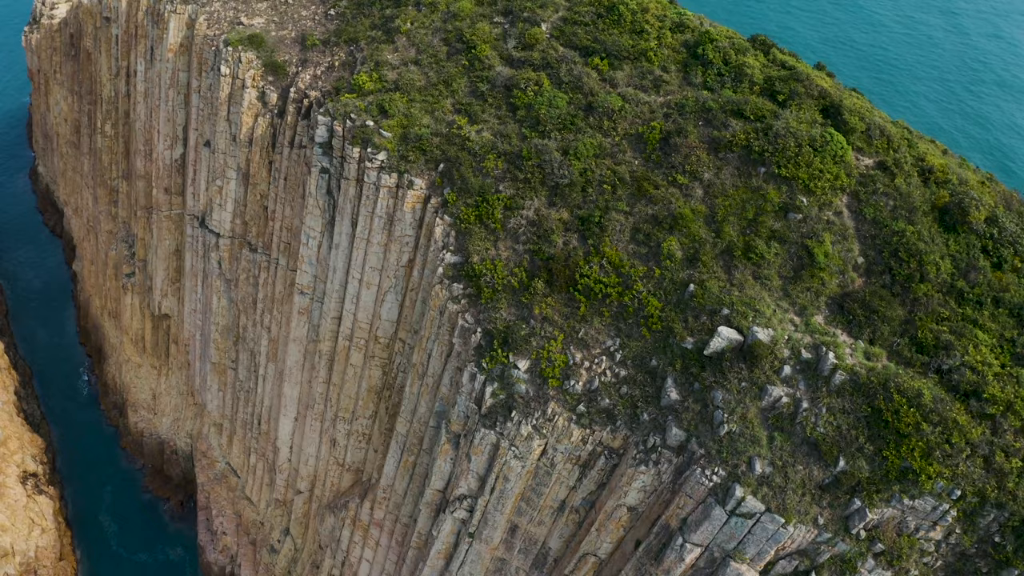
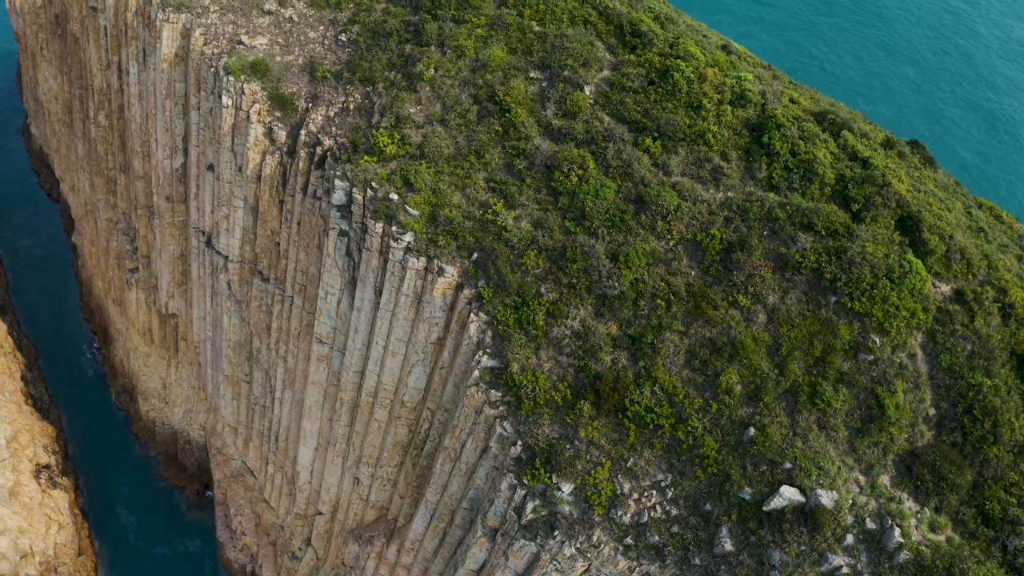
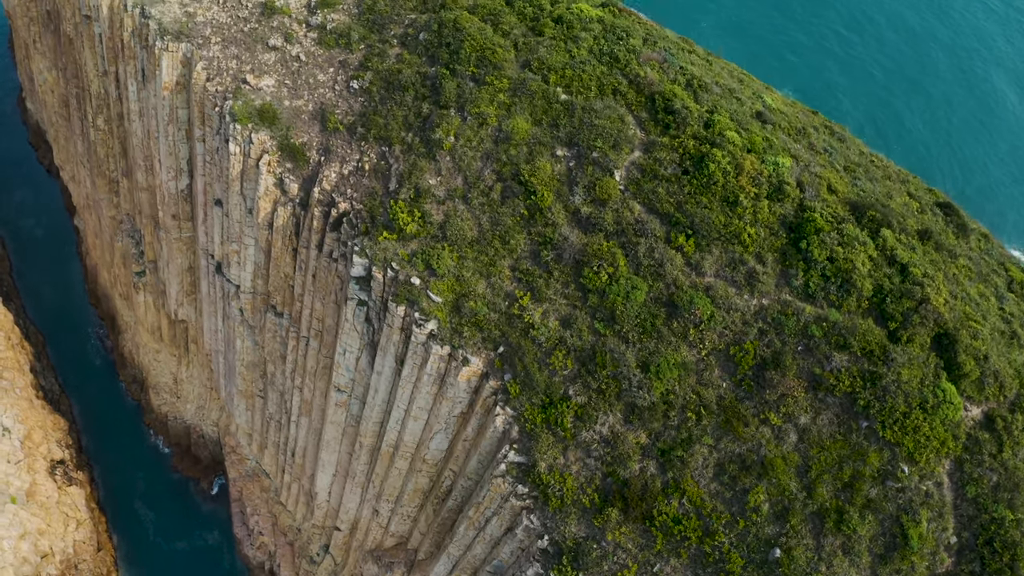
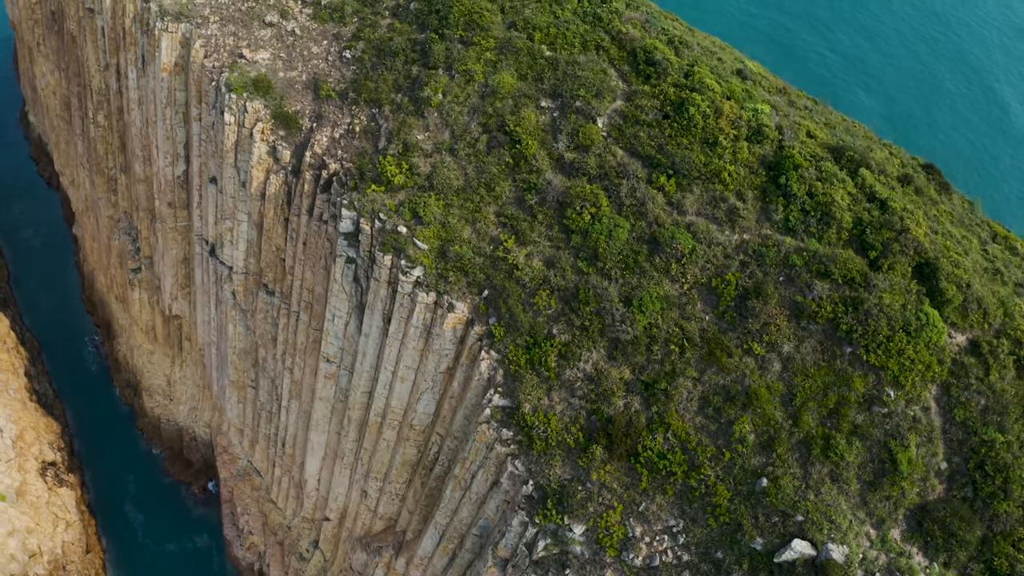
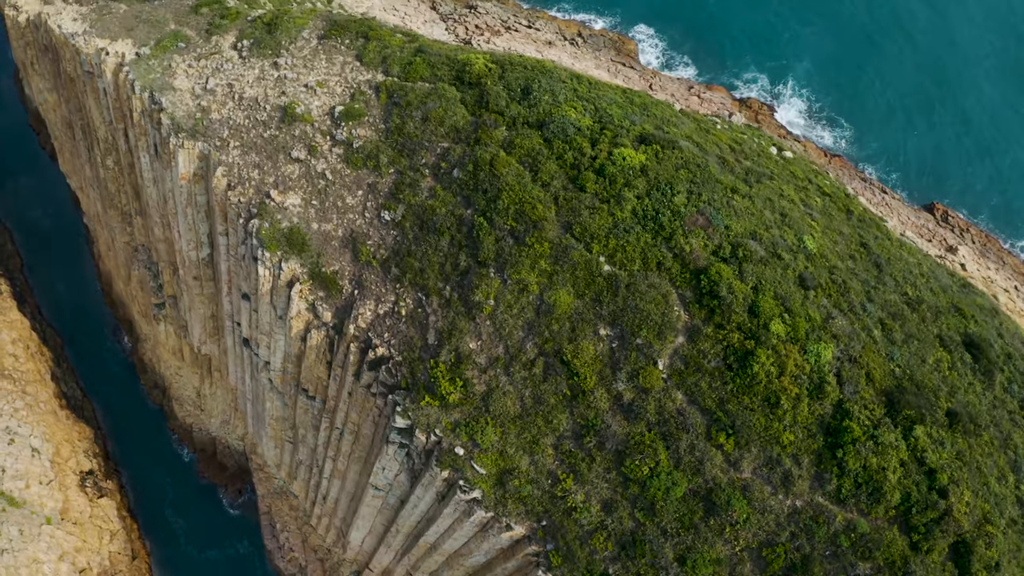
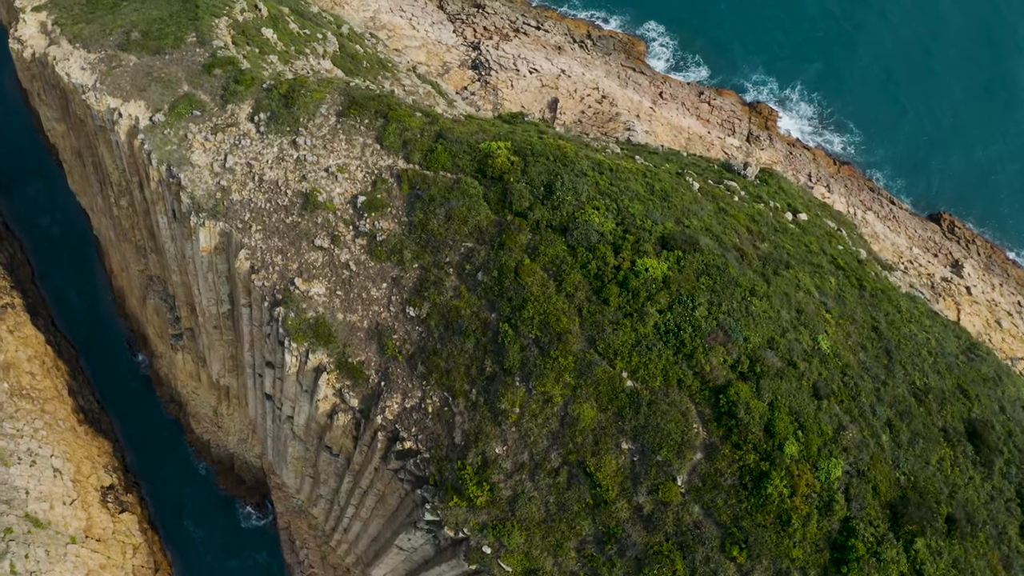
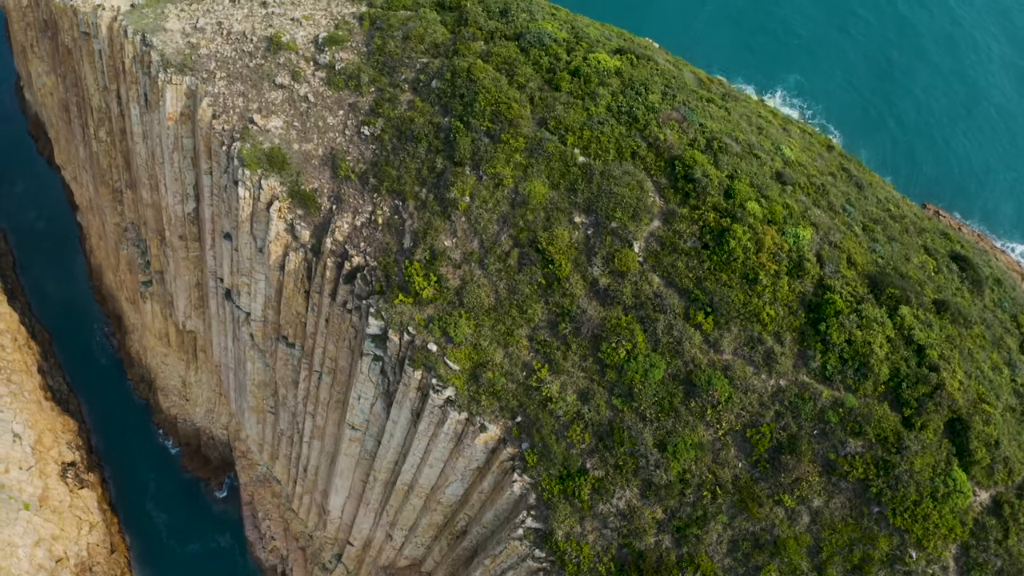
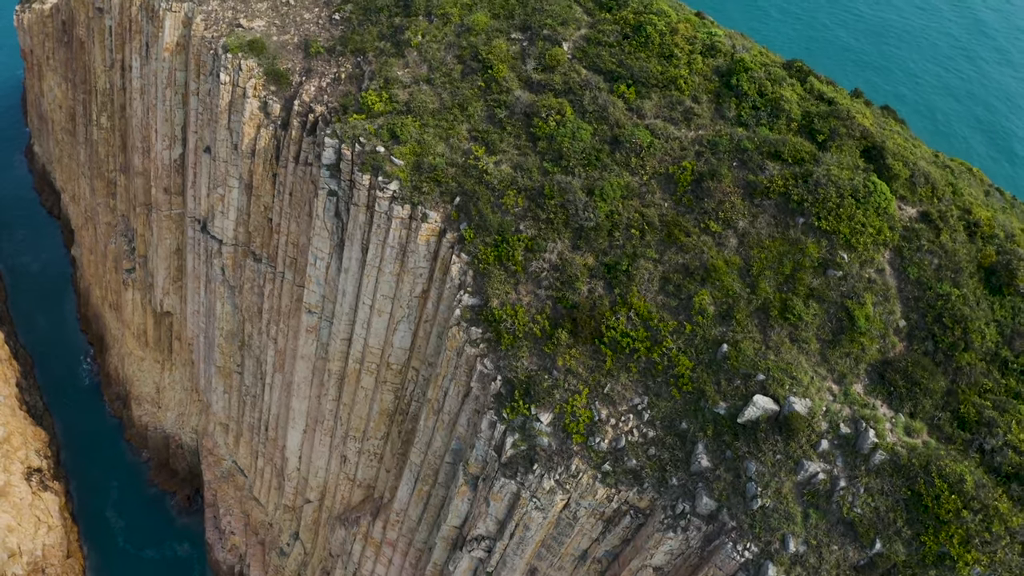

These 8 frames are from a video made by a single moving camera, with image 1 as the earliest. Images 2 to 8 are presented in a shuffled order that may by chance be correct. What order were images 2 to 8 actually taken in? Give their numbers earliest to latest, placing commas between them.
8, 2, 4, 3, 7, 5, 6
